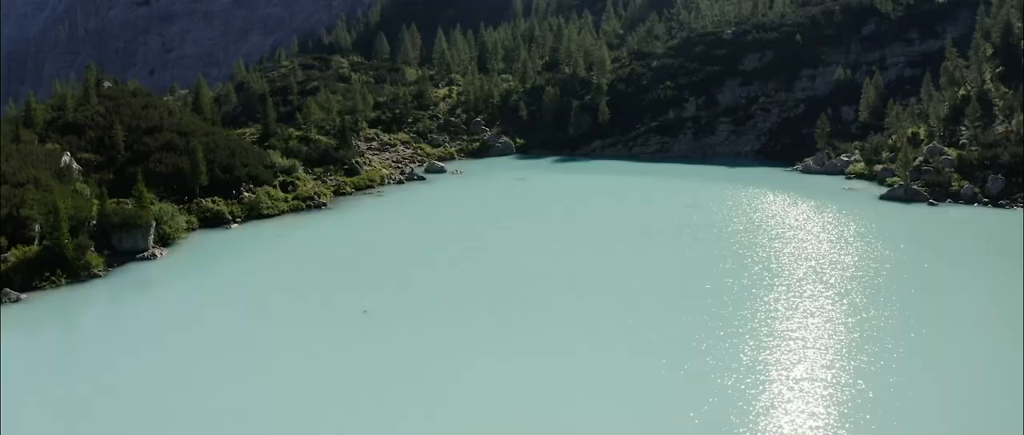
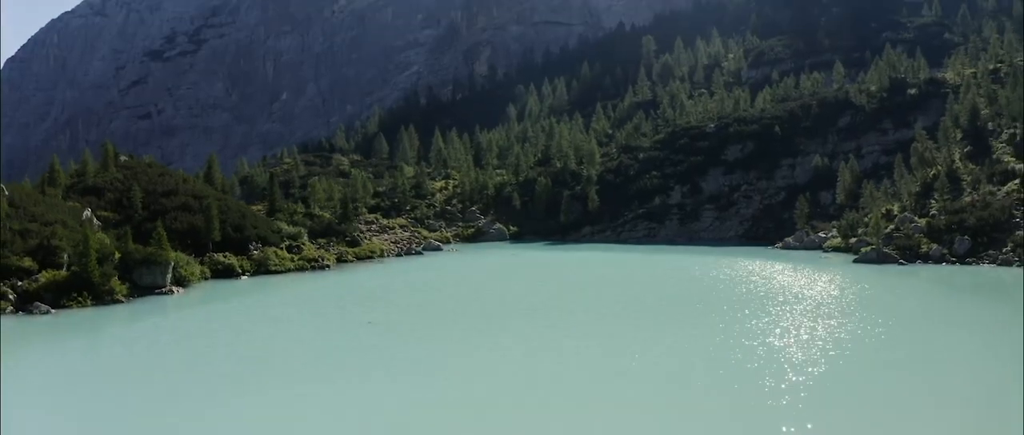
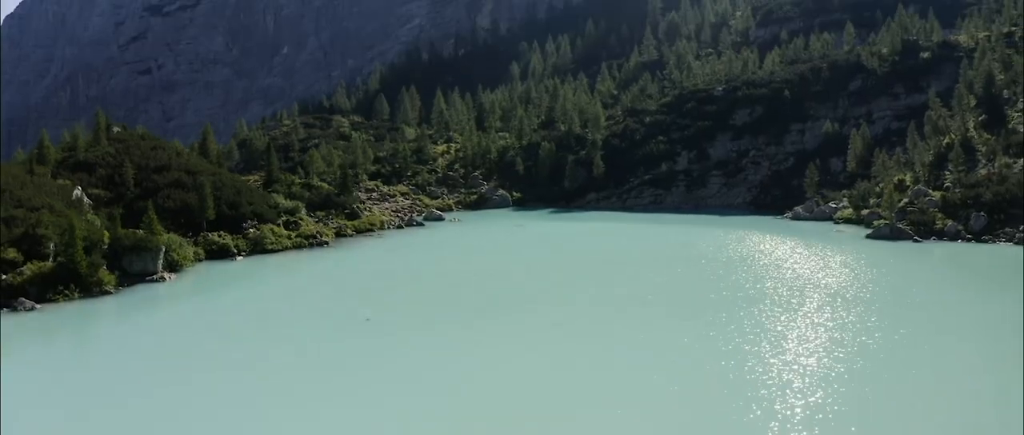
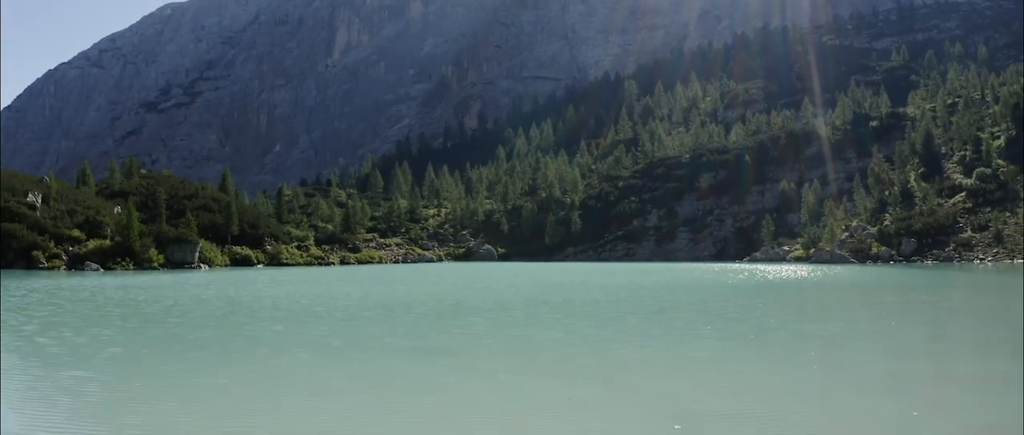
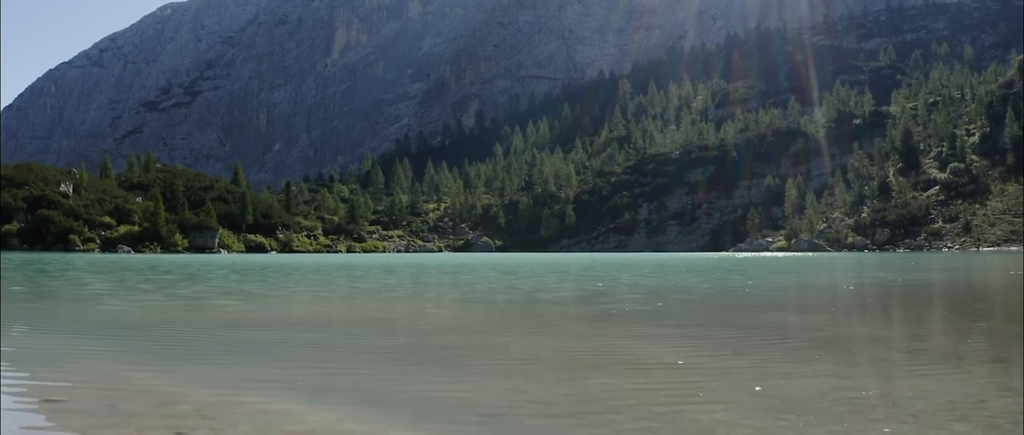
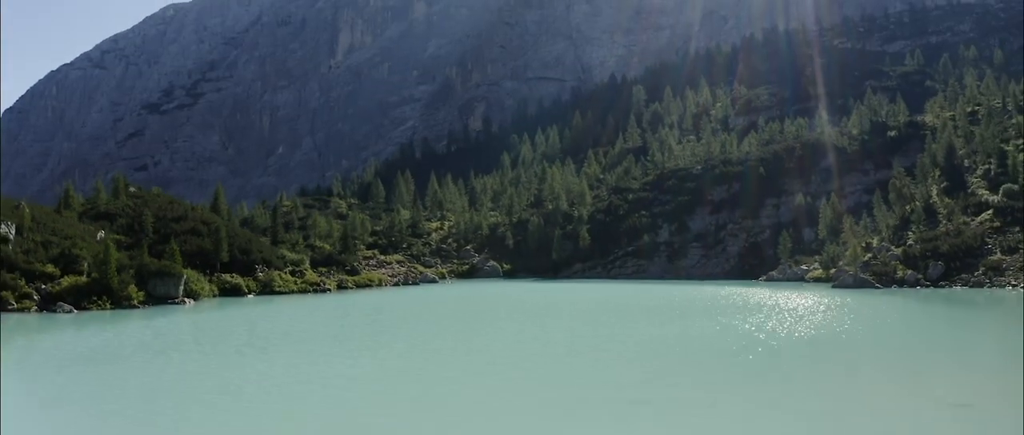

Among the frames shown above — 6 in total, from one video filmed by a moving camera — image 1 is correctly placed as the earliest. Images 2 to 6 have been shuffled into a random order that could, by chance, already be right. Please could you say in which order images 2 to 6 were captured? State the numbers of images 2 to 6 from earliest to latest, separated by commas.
3, 2, 6, 4, 5
